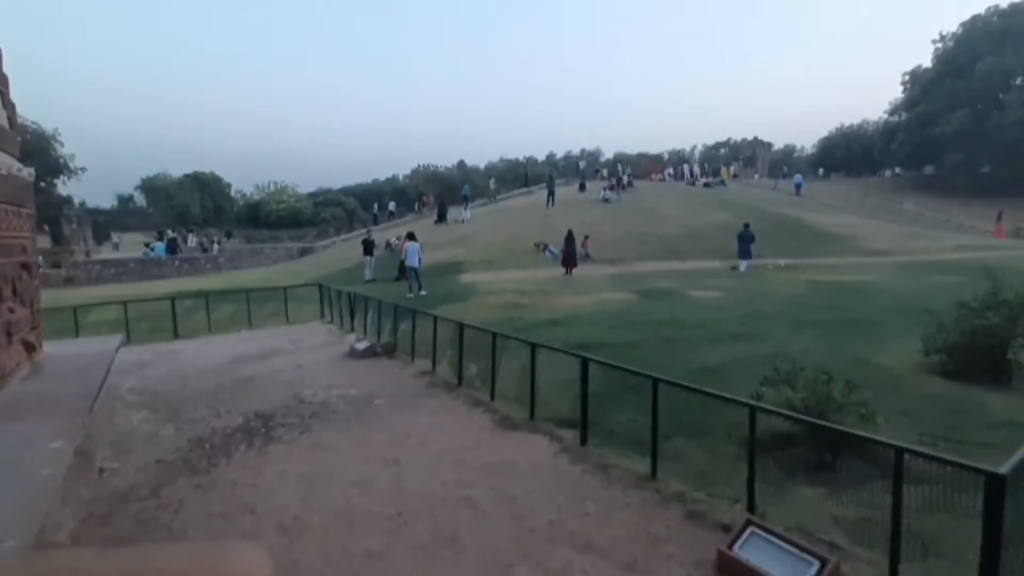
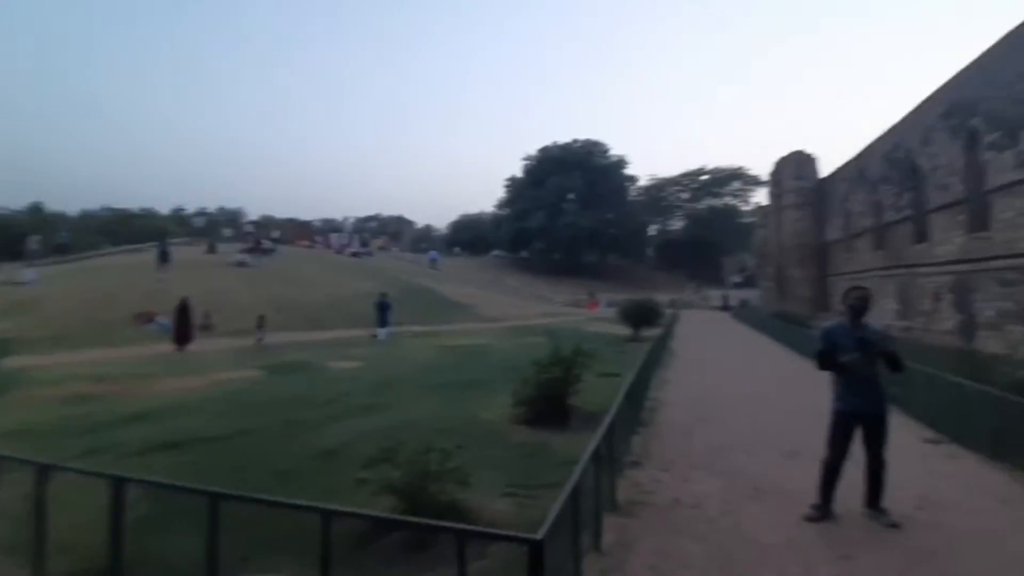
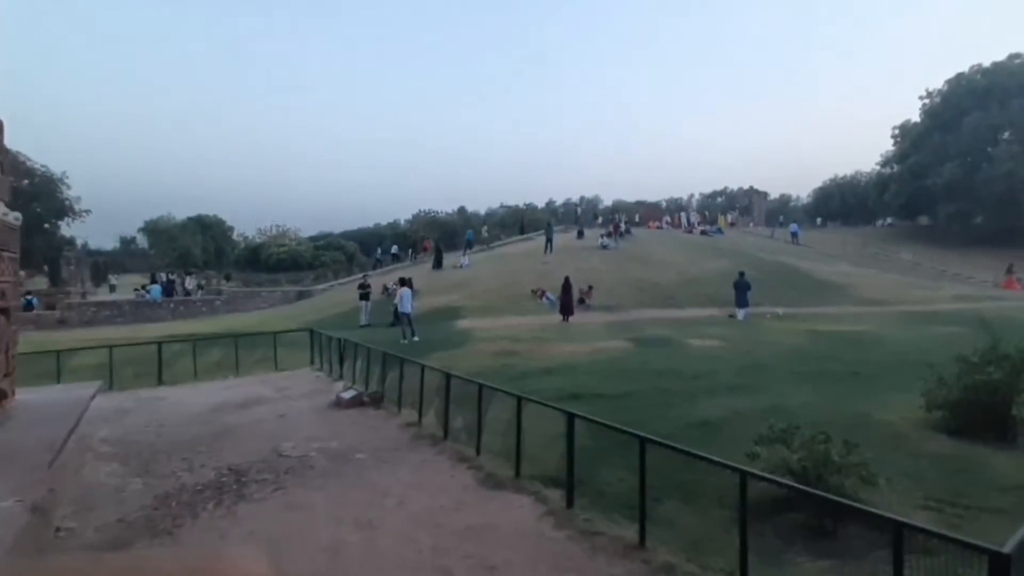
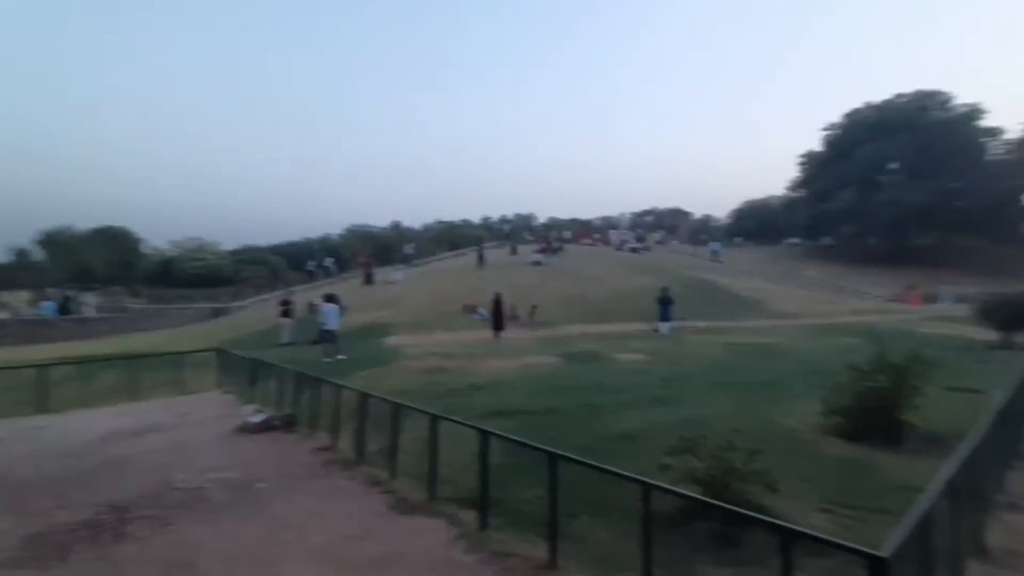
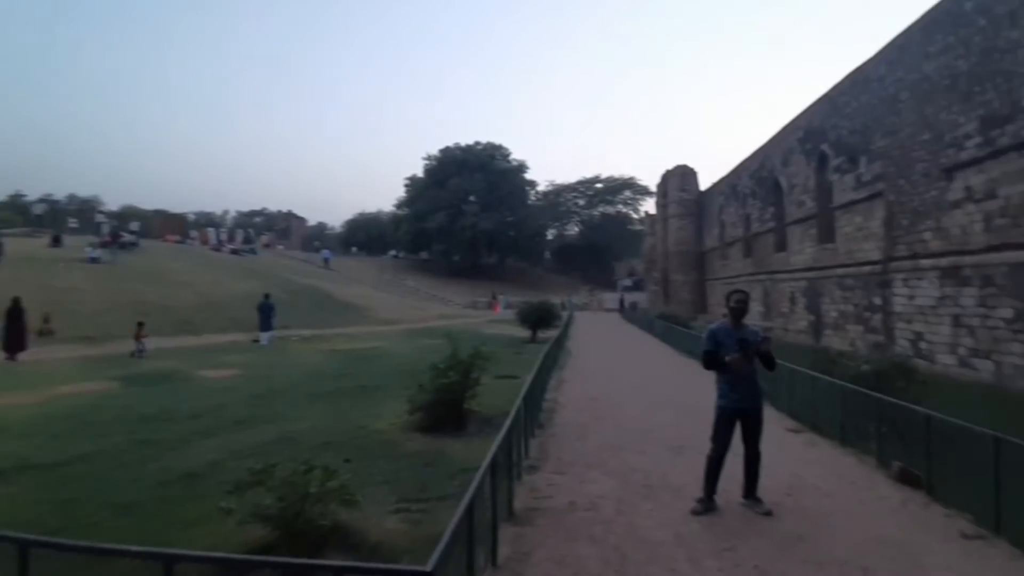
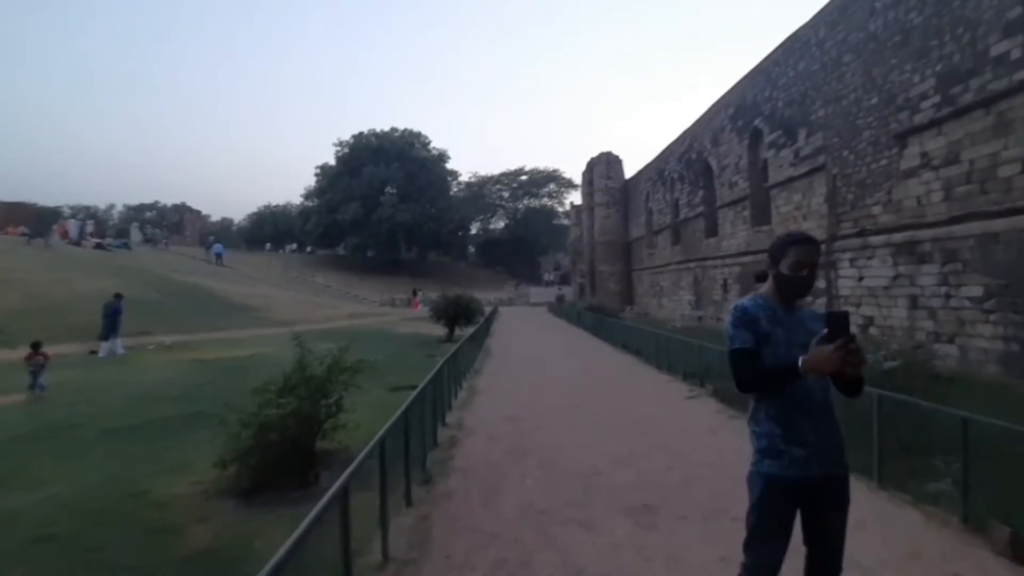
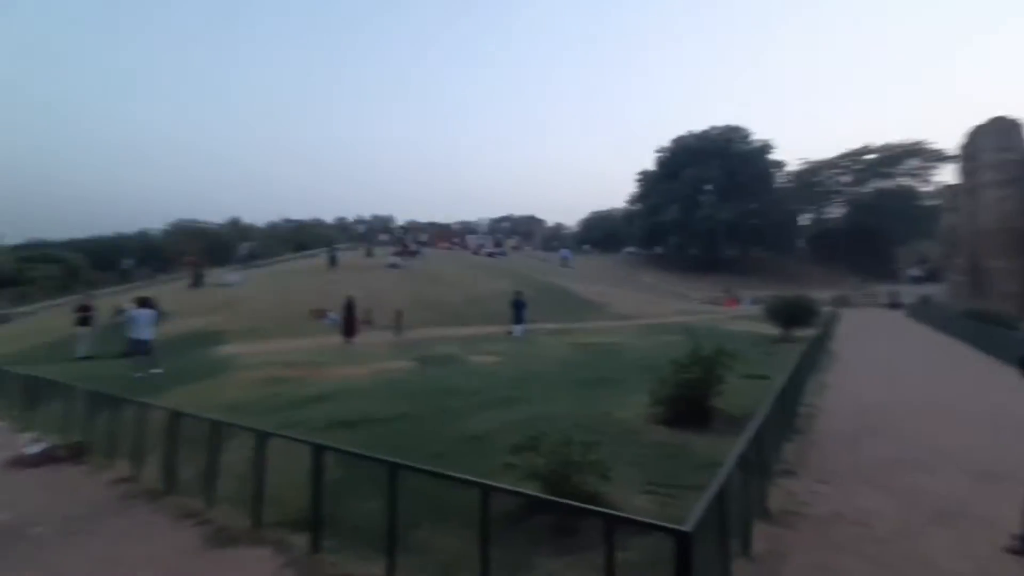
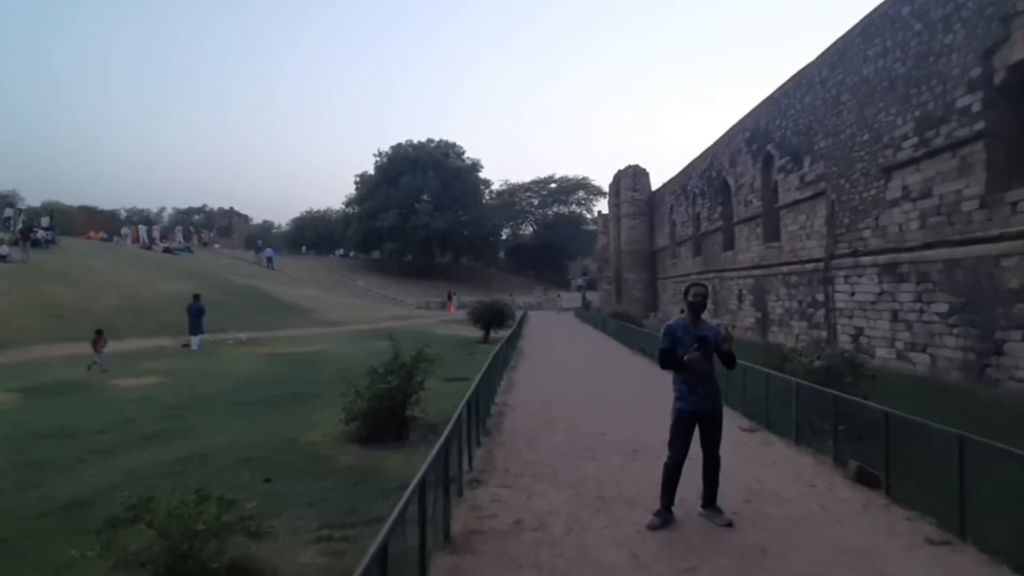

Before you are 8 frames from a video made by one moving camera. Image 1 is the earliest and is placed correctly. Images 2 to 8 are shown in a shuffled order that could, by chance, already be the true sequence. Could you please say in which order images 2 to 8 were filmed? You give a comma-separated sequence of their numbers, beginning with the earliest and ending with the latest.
3, 4, 7, 2, 5, 8, 6
